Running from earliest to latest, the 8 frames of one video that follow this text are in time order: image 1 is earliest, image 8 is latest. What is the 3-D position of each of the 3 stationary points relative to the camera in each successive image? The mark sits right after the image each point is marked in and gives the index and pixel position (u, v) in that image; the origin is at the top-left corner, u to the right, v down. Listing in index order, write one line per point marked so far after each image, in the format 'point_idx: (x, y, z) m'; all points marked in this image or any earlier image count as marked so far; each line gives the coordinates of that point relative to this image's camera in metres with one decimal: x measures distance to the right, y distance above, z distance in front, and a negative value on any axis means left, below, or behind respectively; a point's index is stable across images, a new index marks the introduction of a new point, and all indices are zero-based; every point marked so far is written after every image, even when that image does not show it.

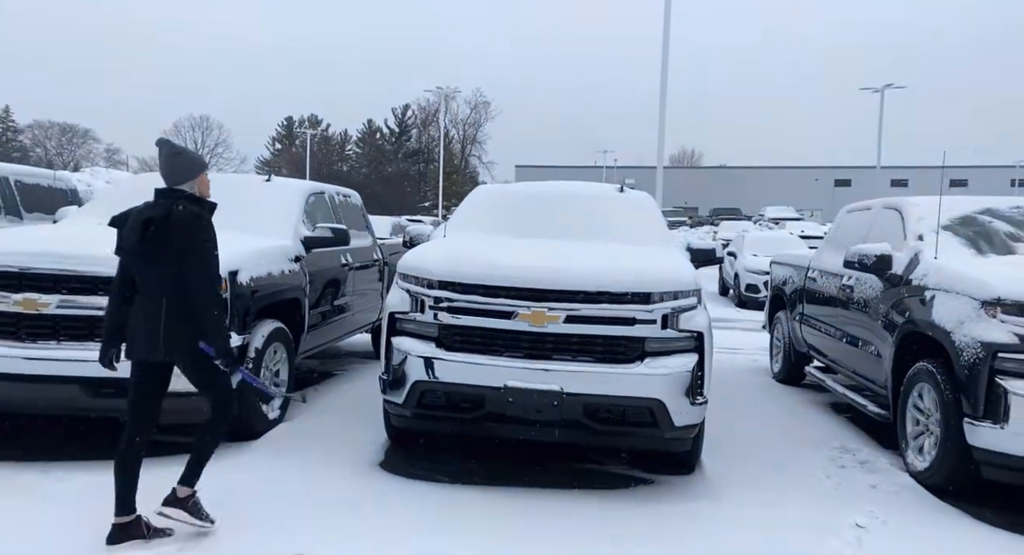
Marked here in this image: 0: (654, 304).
0: (+0.8, -0.1, +4.7) m
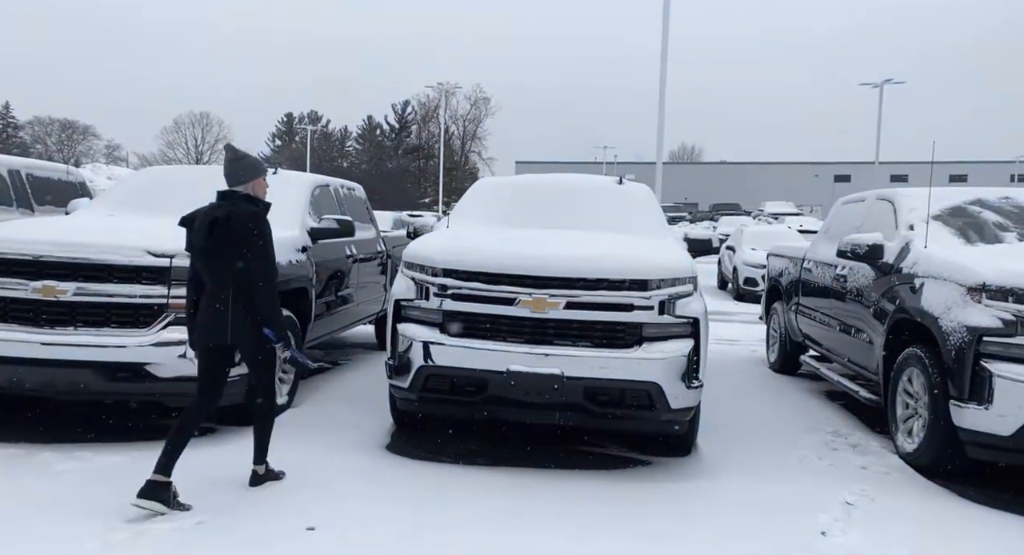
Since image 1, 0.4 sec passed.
0: (+0.8, -0.1, +4.9) m
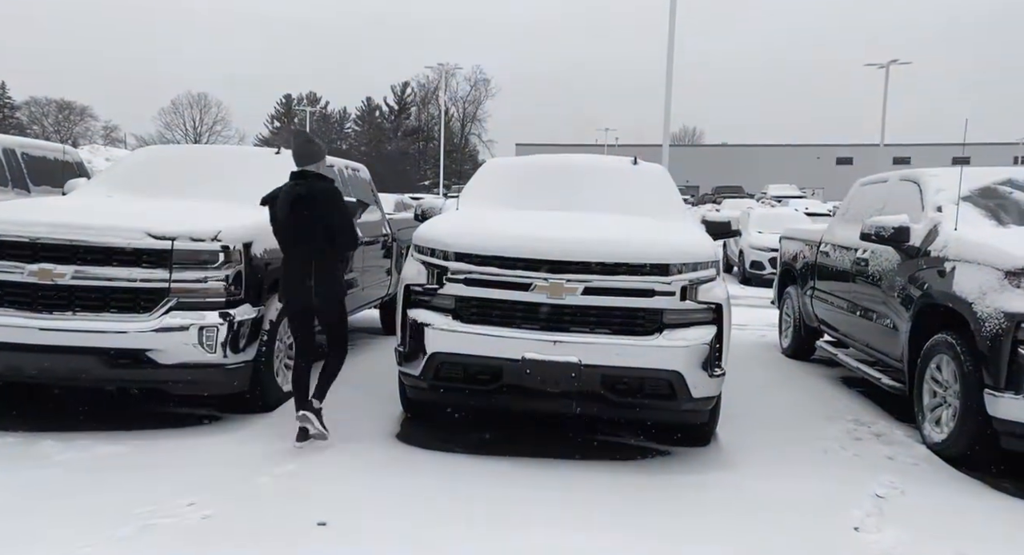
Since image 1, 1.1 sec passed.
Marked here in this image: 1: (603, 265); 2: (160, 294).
0: (+0.9, 0.0, +4.7) m
1: (+0.5, +0.1, +4.7) m
2: (-1.9, -0.1, +4.8) m
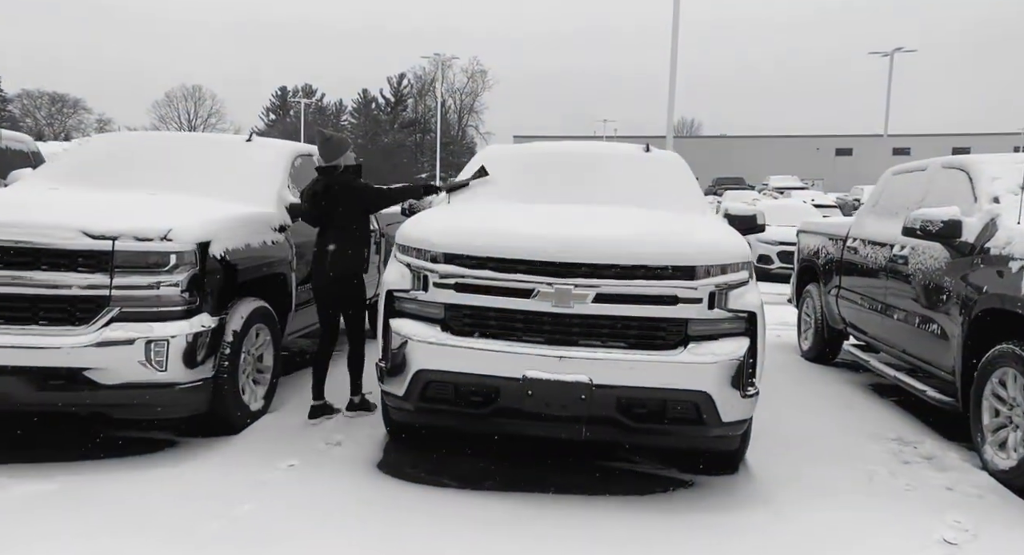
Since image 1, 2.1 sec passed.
0: (+0.9, 0.0, +4.0) m
1: (+0.5, 0.0, +4.0) m
2: (-1.9, -0.1, +4.1) m
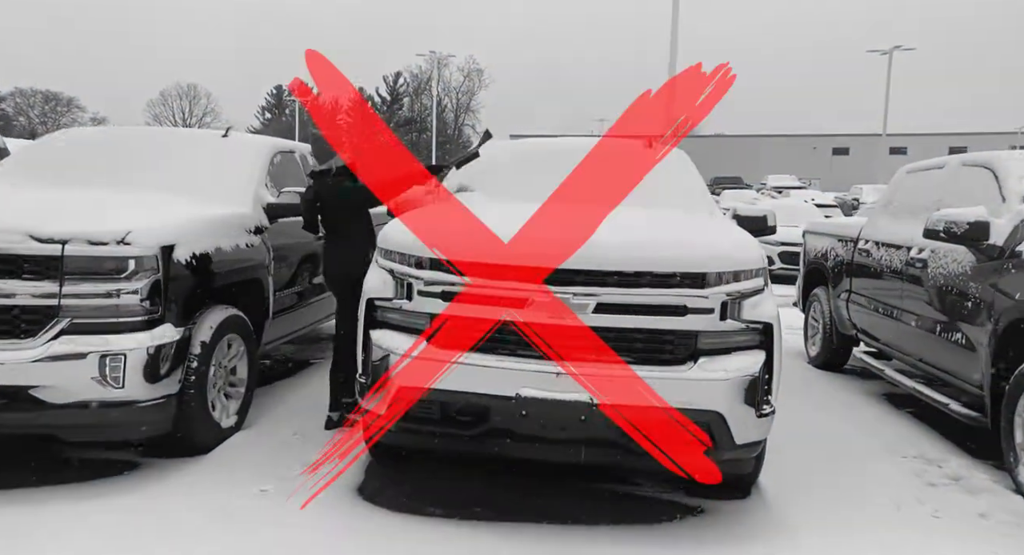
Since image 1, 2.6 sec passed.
0: (+0.8, 0.0, +3.6) m
1: (+0.4, 0.0, +3.6) m
2: (-2.0, -0.2, +3.7) m
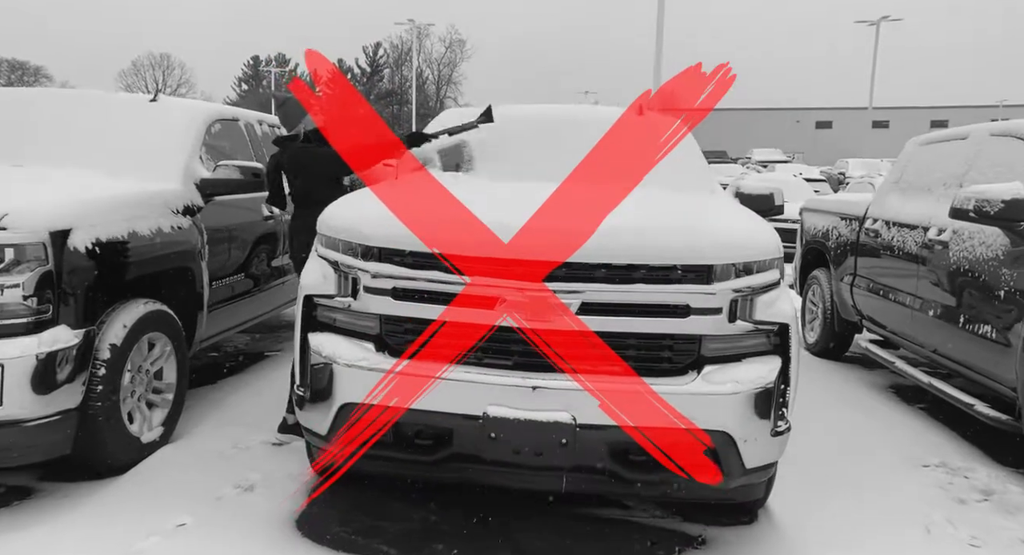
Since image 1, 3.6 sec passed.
0: (+0.7, 0.0, +3.0) m
1: (+0.3, 0.0, +3.0) m
2: (-2.1, -0.1, +3.0) m
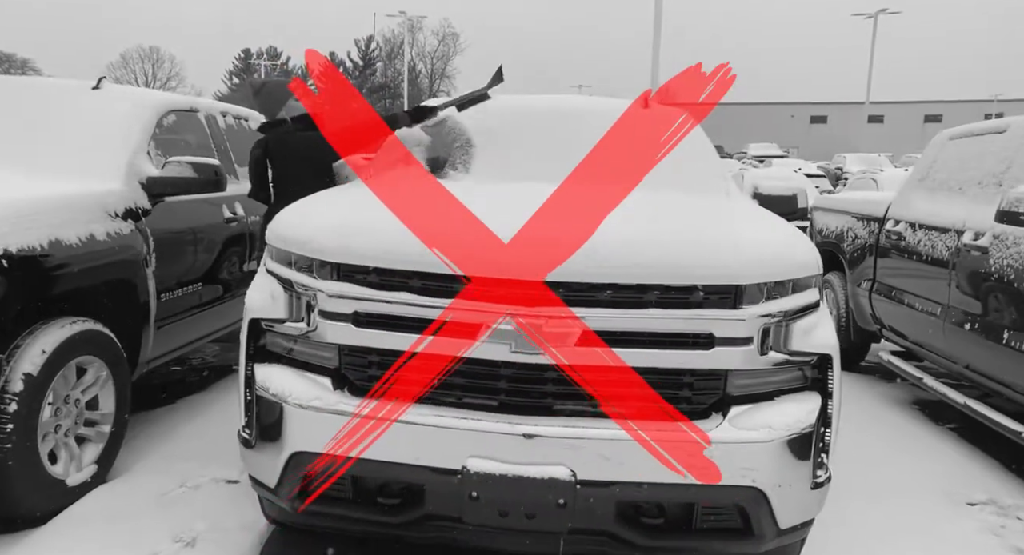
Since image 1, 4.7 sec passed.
0: (+0.7, -0.1, +2.5) m
1: (+0.3, 0.0, +2.4) m
2: (-2.1, -0.2, +2.5) m
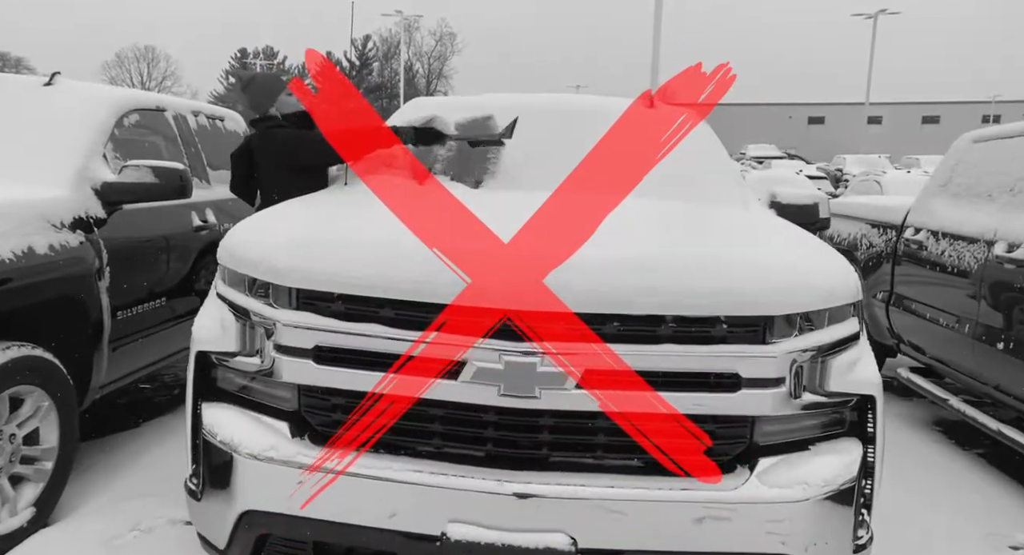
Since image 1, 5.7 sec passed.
0: (+0.6, -0.2, +2.1) m
1: (+0.3, -0.1, +2.1) m
2: (-2.1, -0.3, +2.1) m
